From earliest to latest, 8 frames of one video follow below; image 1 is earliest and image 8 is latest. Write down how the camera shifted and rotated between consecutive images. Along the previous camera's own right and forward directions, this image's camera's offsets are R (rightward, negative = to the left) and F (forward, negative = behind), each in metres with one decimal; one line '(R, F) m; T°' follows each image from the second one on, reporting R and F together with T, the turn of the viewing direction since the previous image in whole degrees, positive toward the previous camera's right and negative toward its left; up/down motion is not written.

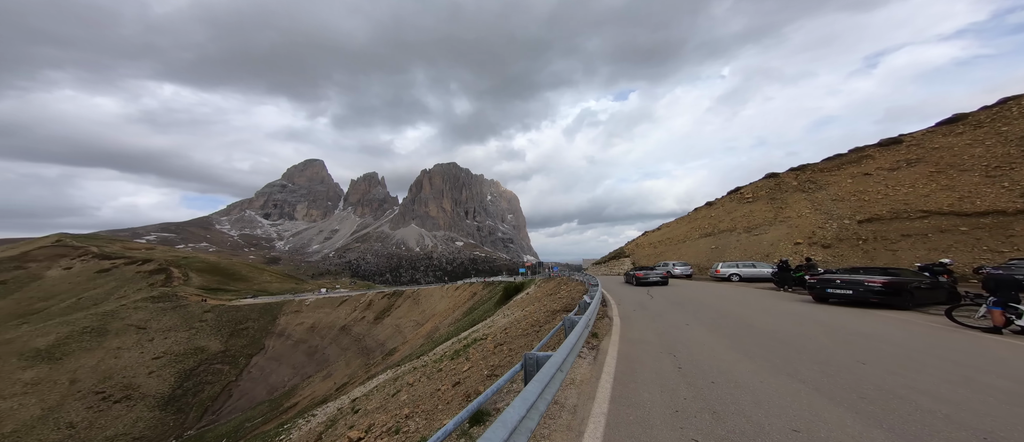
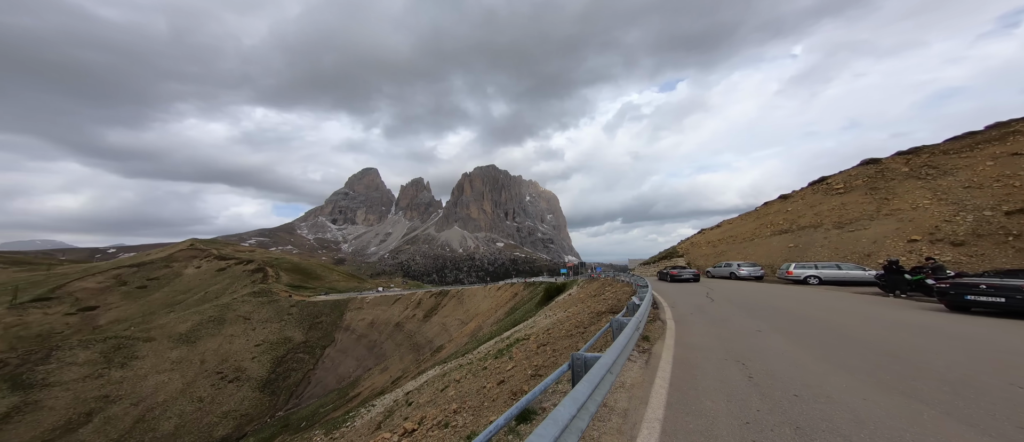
(-0.5, -0.5) m; -6°
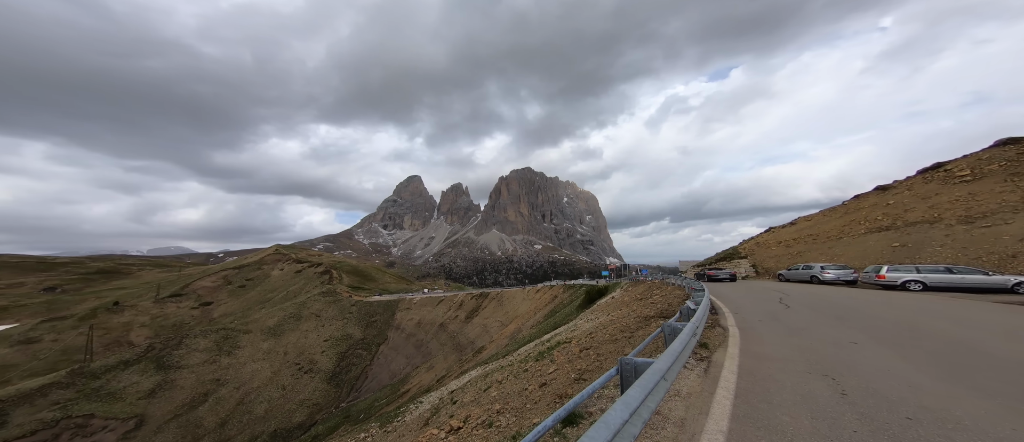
(-0.6, 0.0) m; -6°
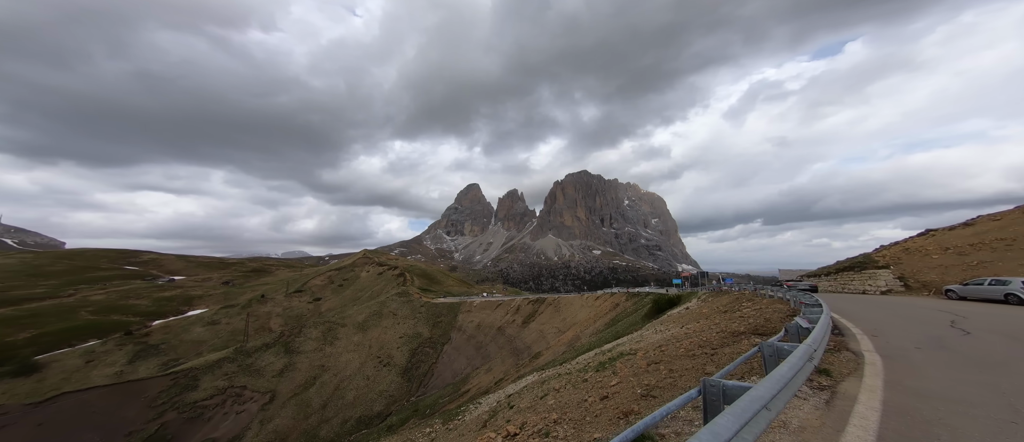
(-0.8, +0.7) m; -9°
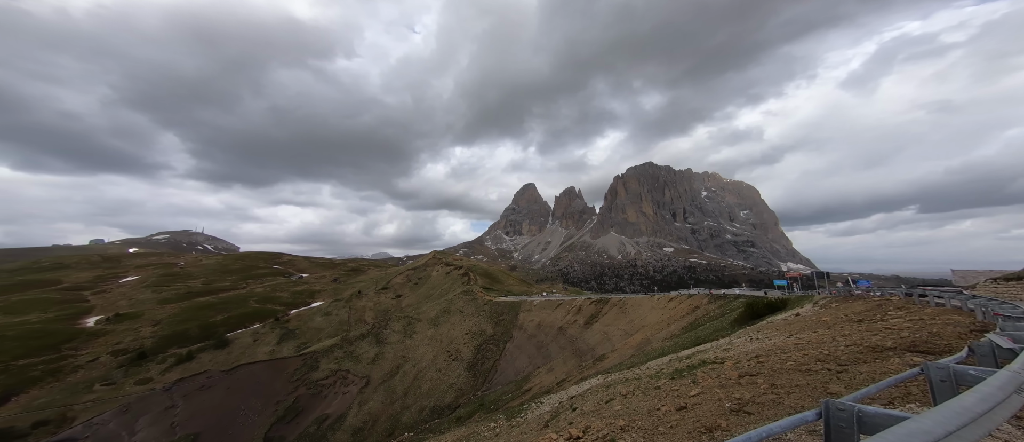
(+2.3, +0.8) m; -11°
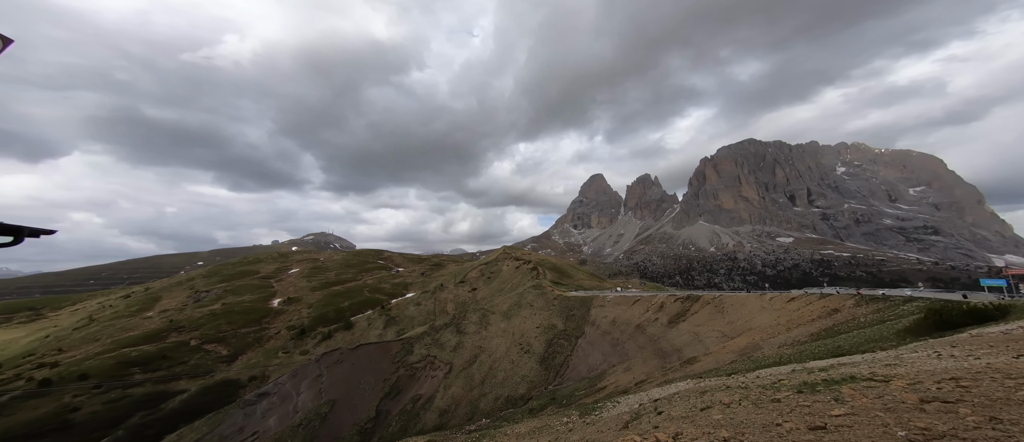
(+7.5, +1.5) m; -15°
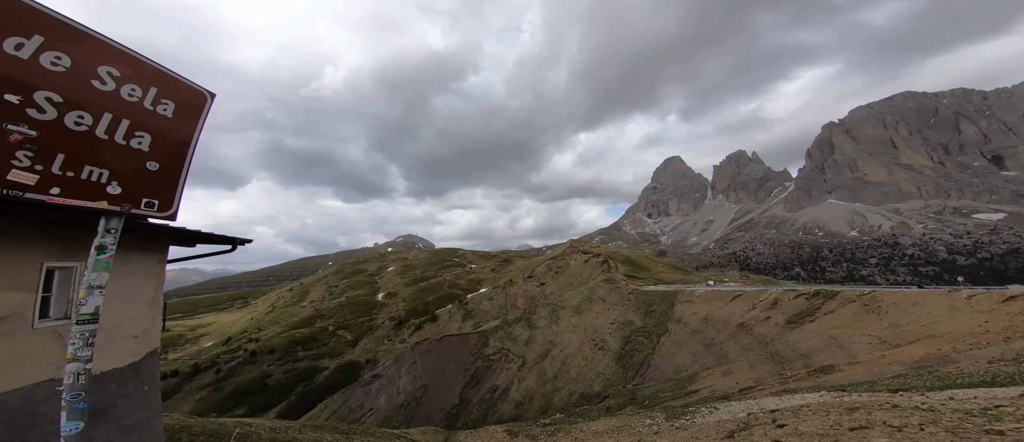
(-3.2, +3.4) m; -10°
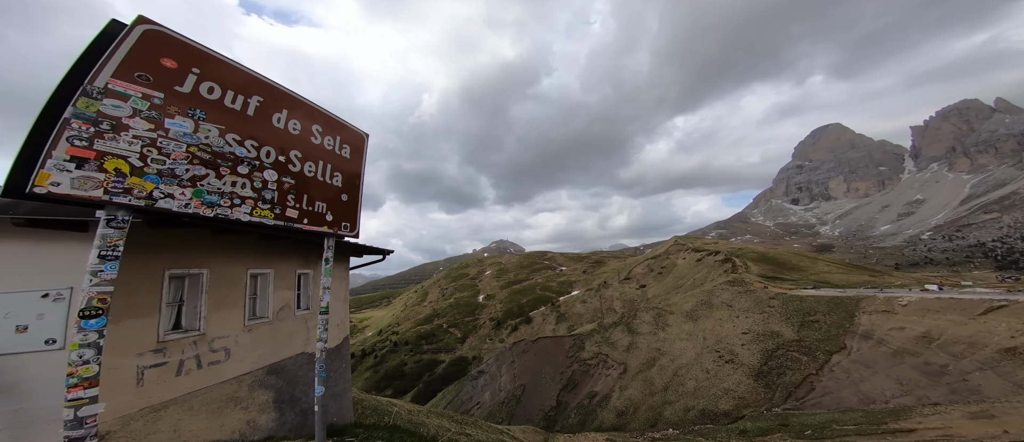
(-7.9, +6.1) m; -14°
